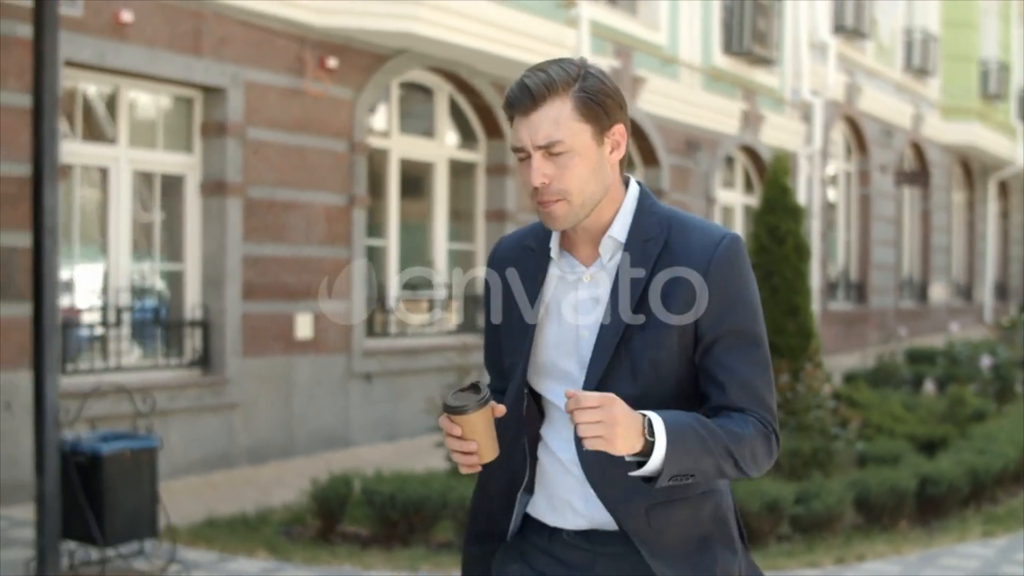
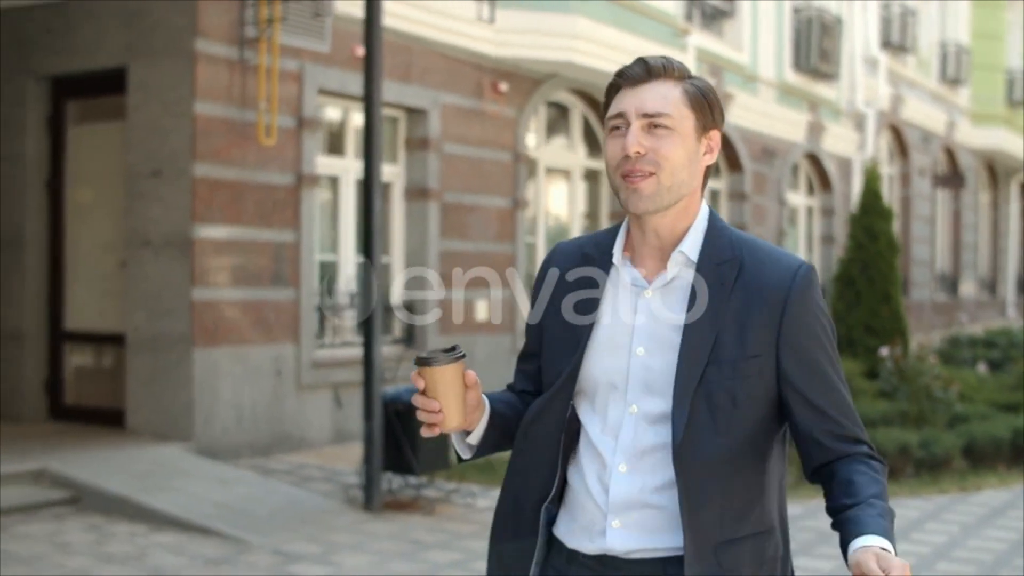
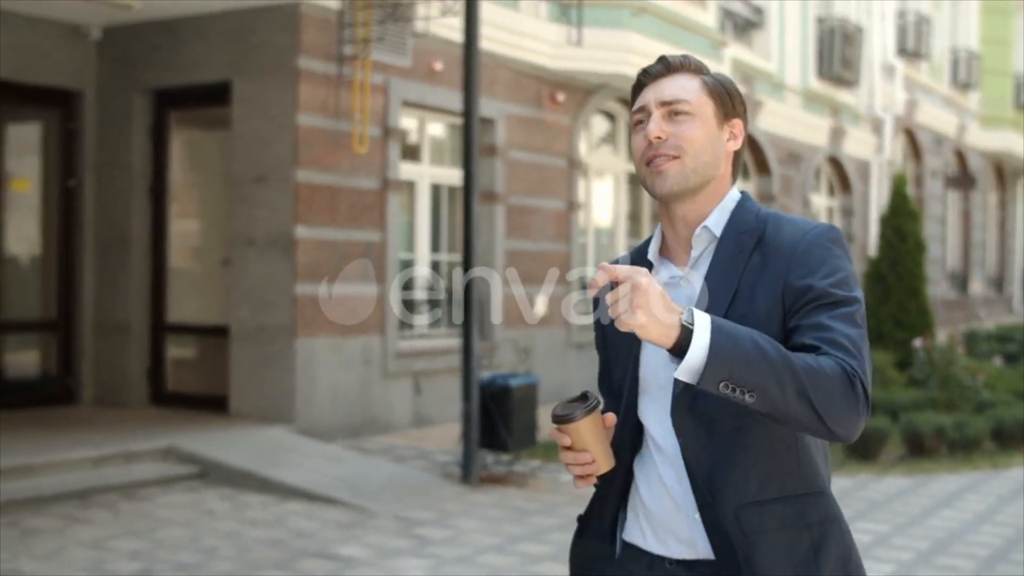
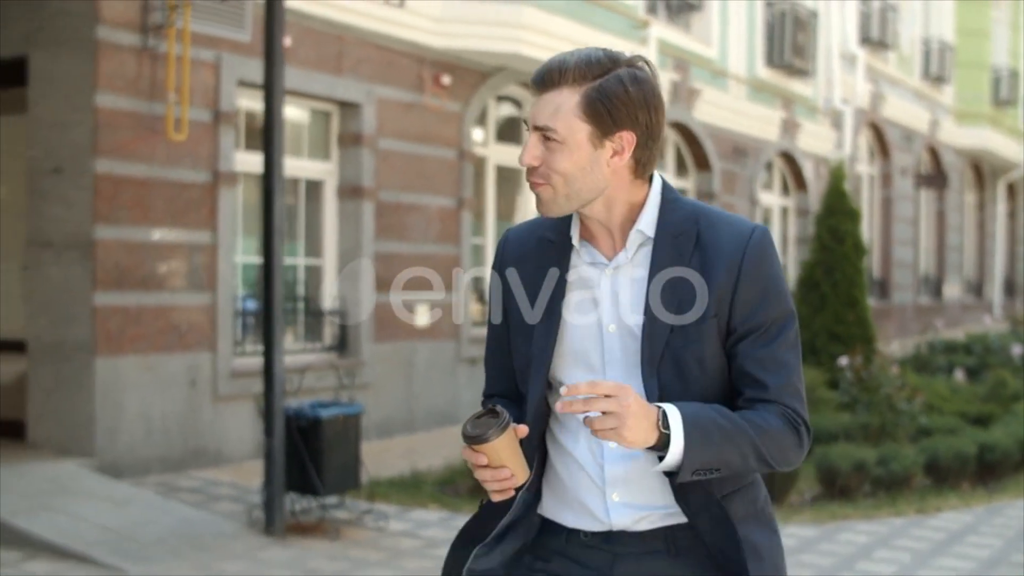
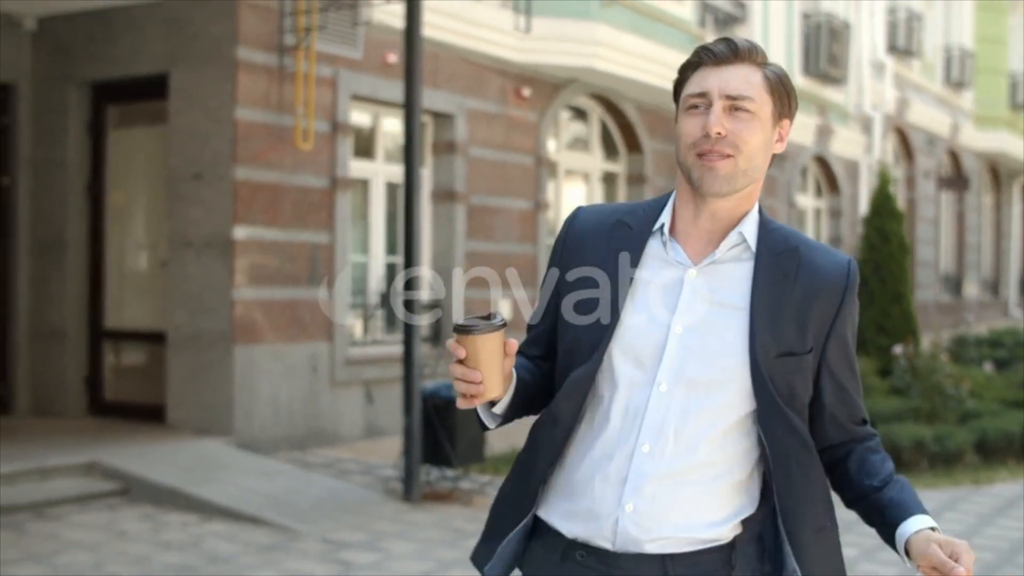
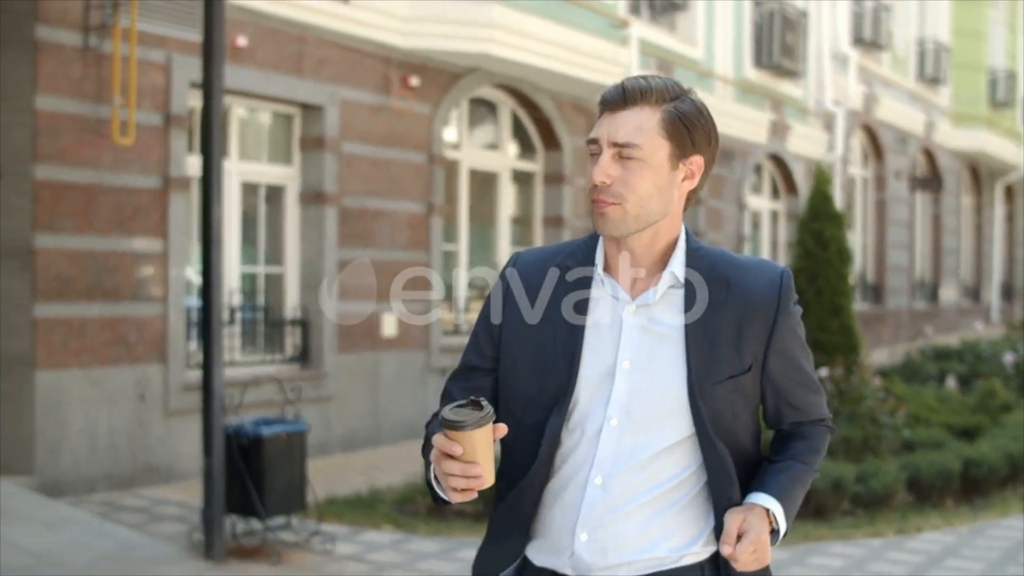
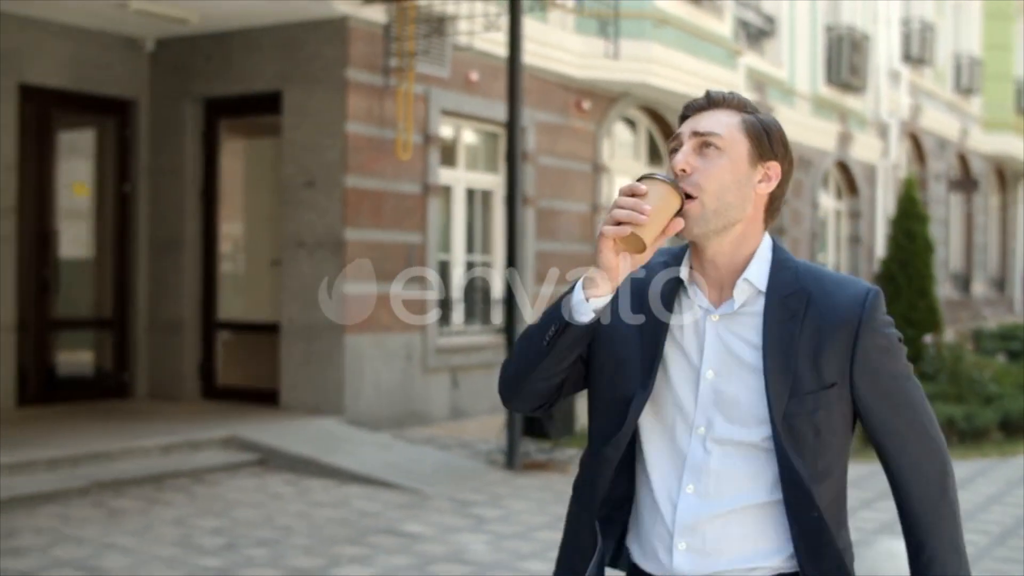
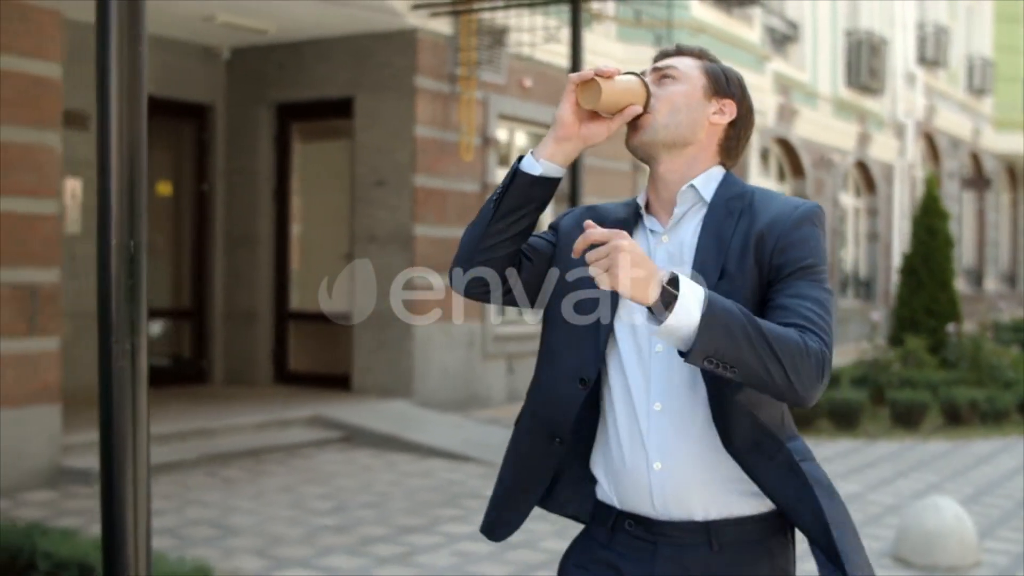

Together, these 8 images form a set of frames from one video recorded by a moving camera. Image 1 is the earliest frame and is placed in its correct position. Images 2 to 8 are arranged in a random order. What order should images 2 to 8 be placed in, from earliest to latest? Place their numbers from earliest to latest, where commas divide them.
6, 4, 2, 5, 3, 7, 8
